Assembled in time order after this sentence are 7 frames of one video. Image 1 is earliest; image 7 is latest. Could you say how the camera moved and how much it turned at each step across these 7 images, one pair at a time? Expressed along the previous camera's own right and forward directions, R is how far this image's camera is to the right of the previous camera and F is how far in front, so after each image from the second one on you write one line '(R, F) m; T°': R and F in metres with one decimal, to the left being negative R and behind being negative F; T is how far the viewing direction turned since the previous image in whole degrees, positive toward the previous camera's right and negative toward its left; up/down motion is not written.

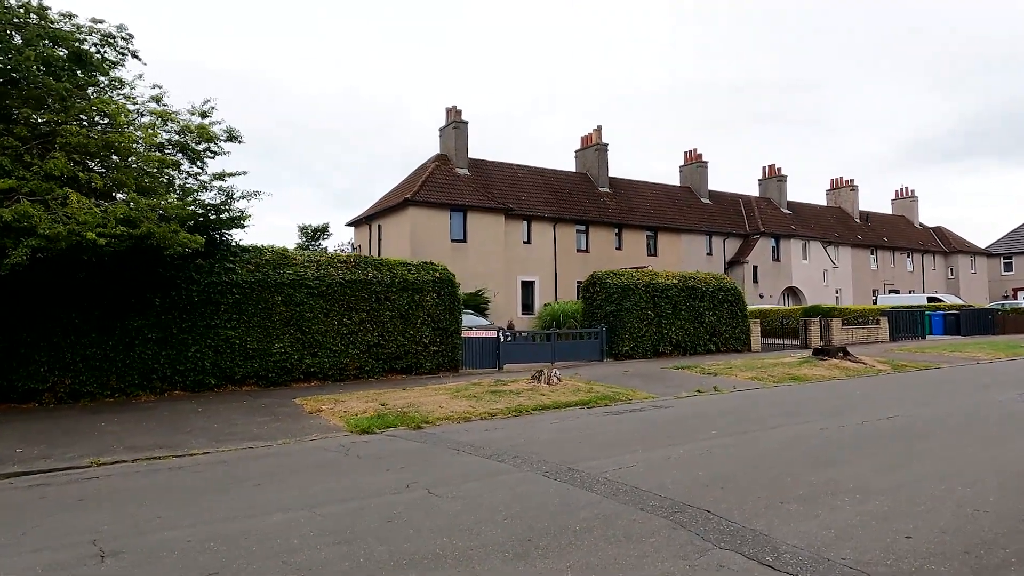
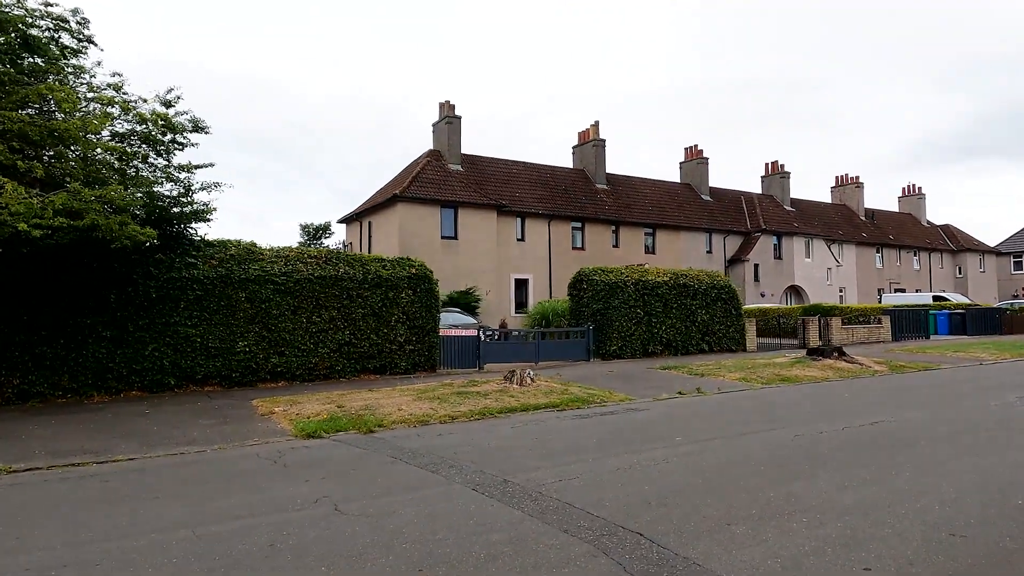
(+0.7, +0.7) m; -1°
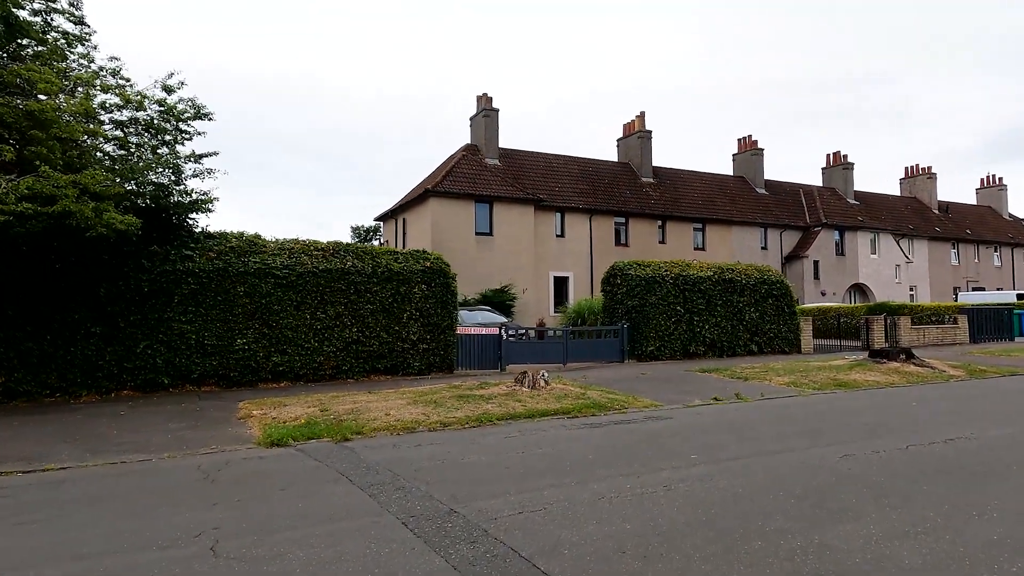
(+0.7, +1.3) m; -5°
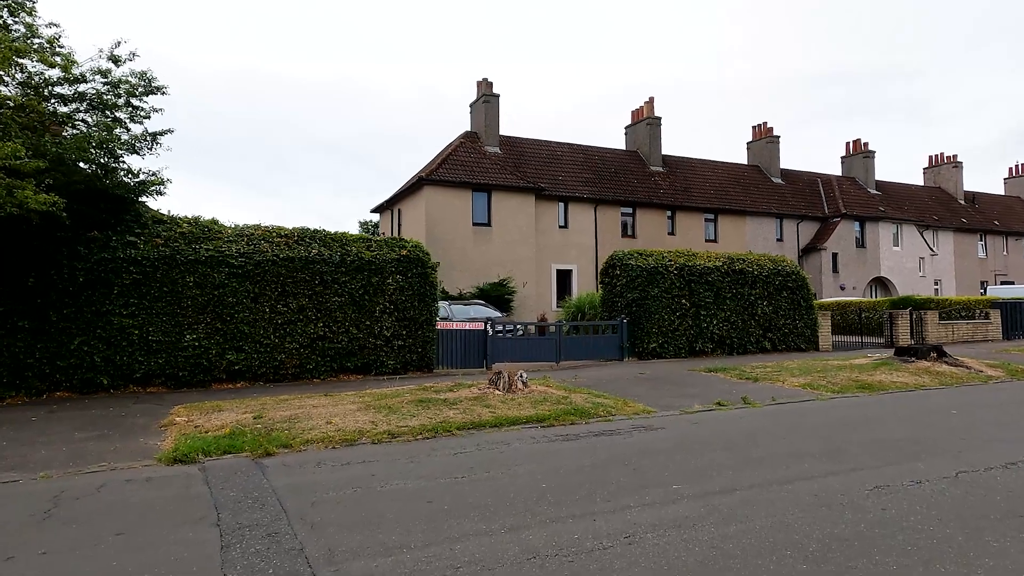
(+0.6, +1.4) m; -1°
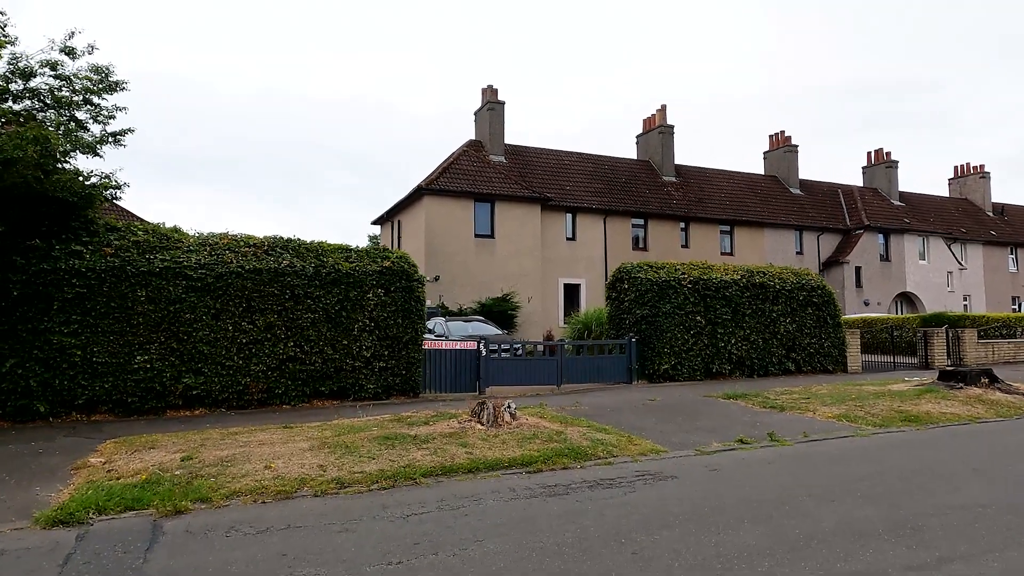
(+0.4, +1.4) m; -1°
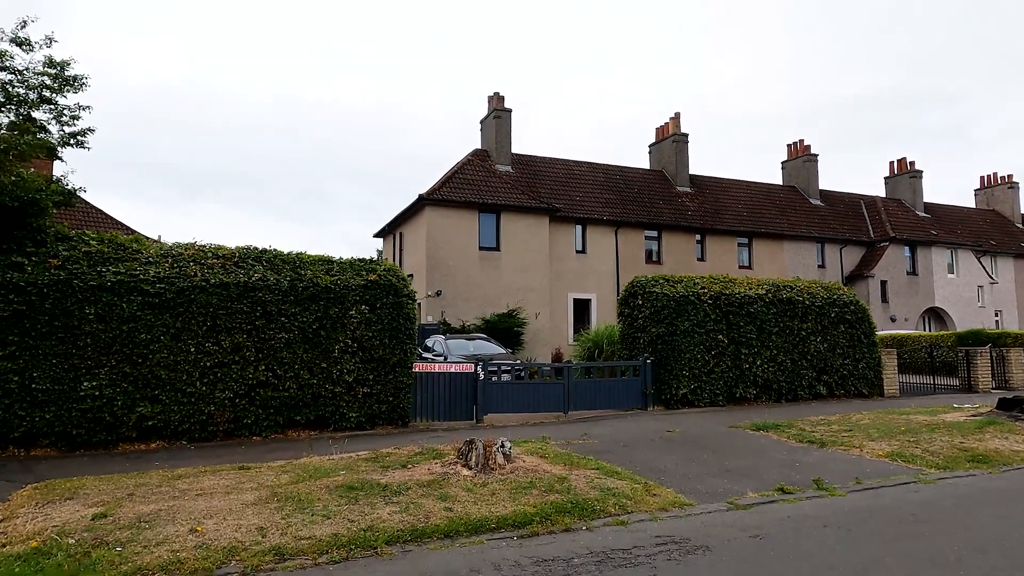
(+0.2, +1.3) m; -1°
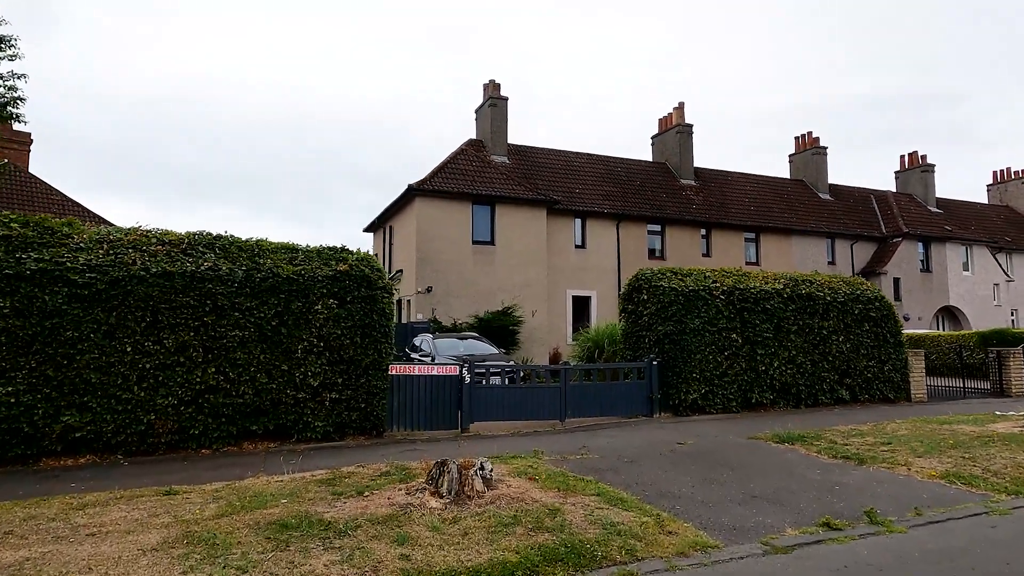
(+0.2, +1.3) m; 0°
